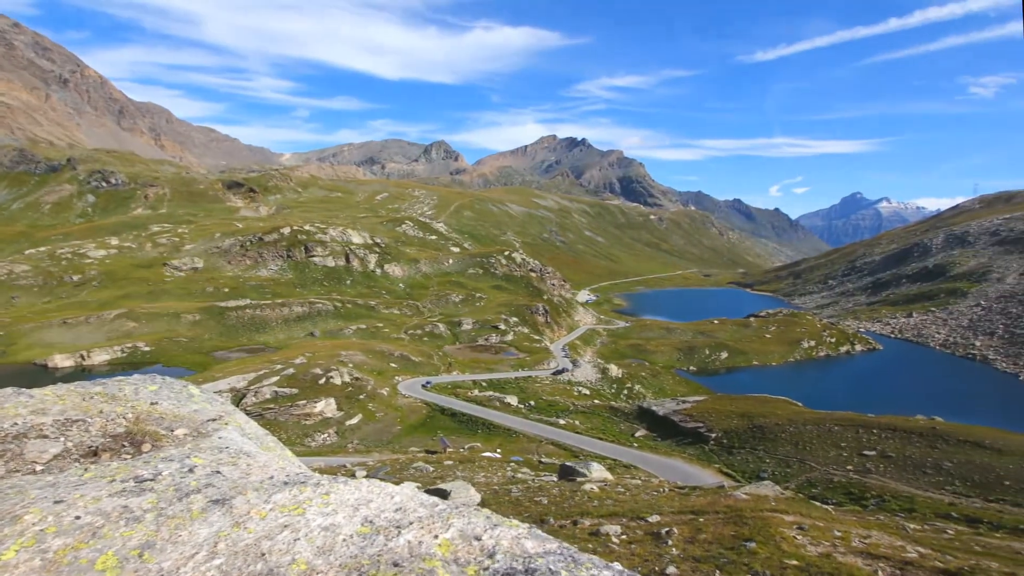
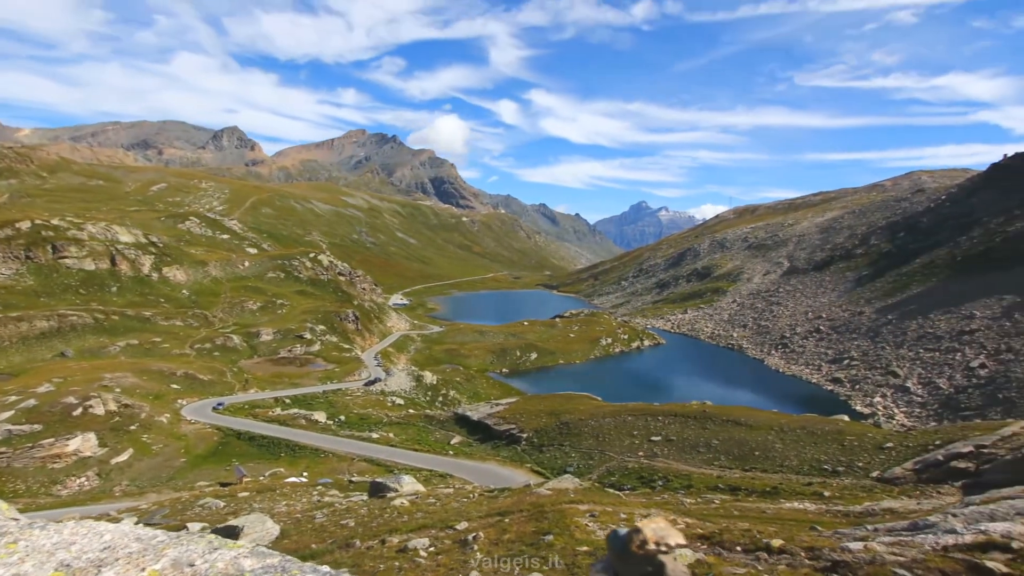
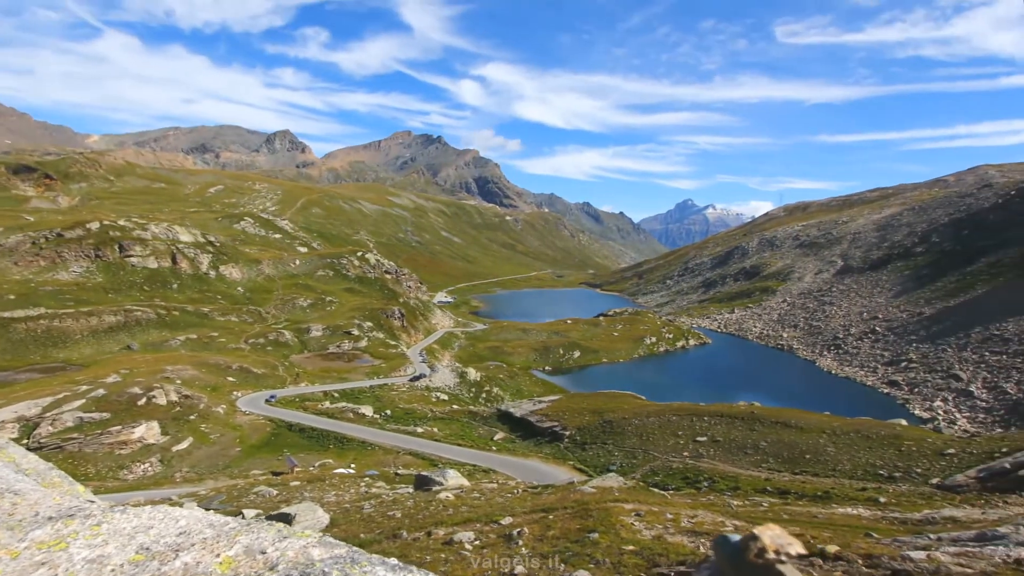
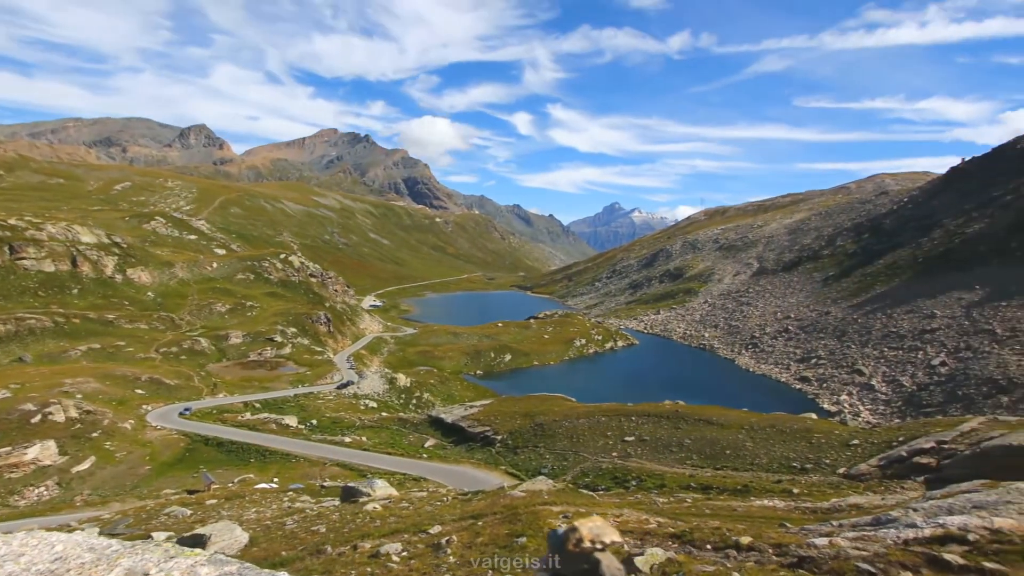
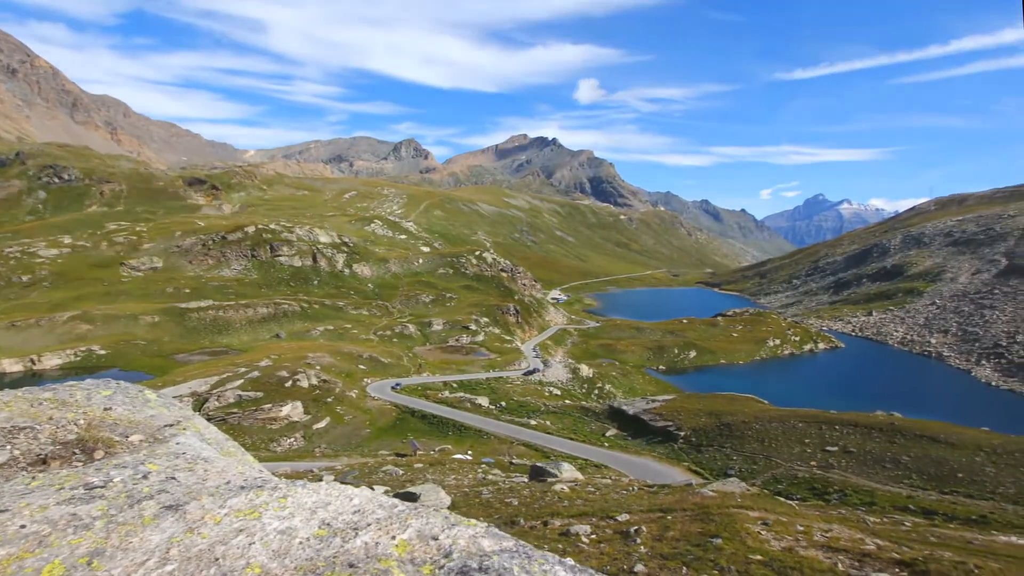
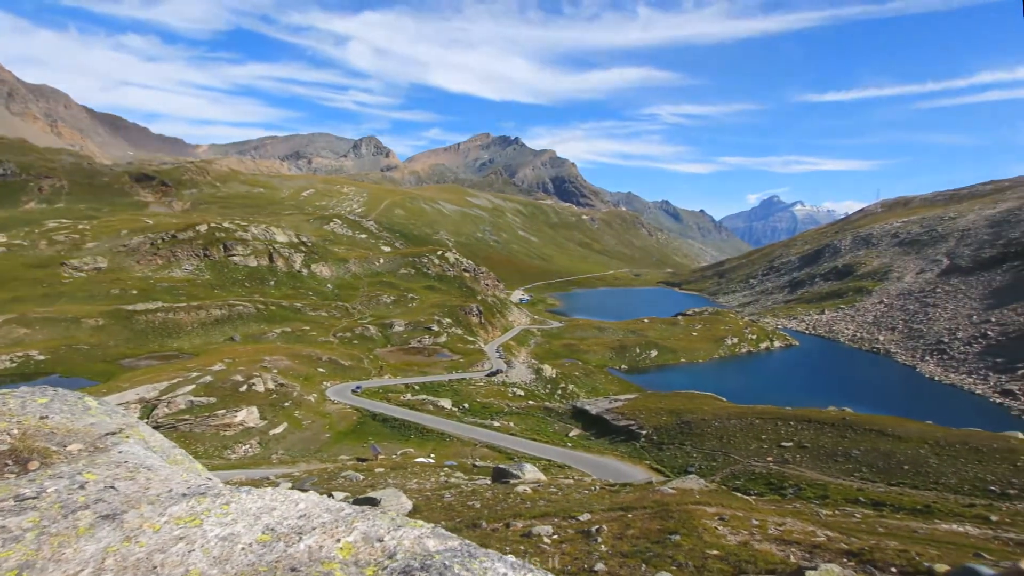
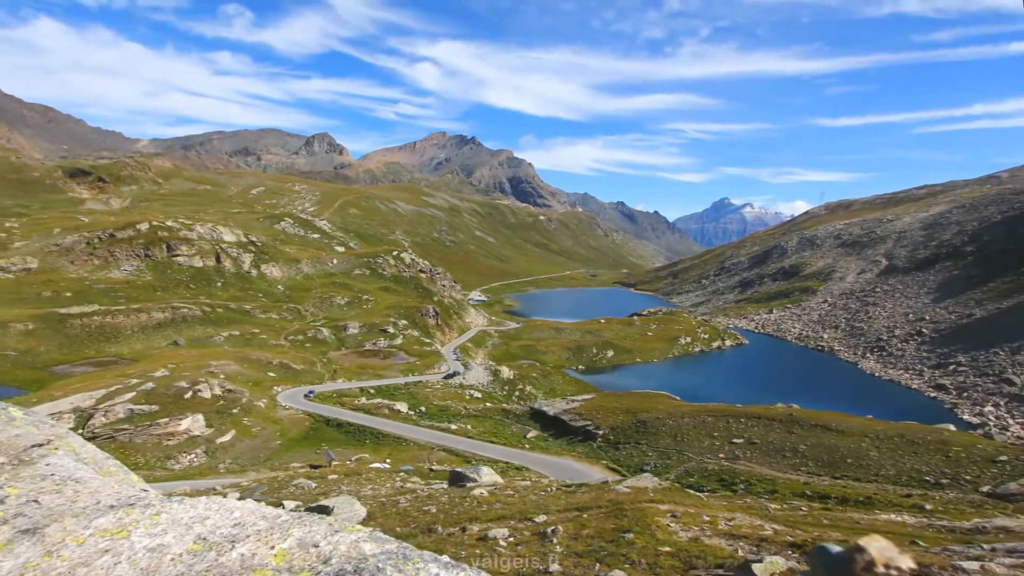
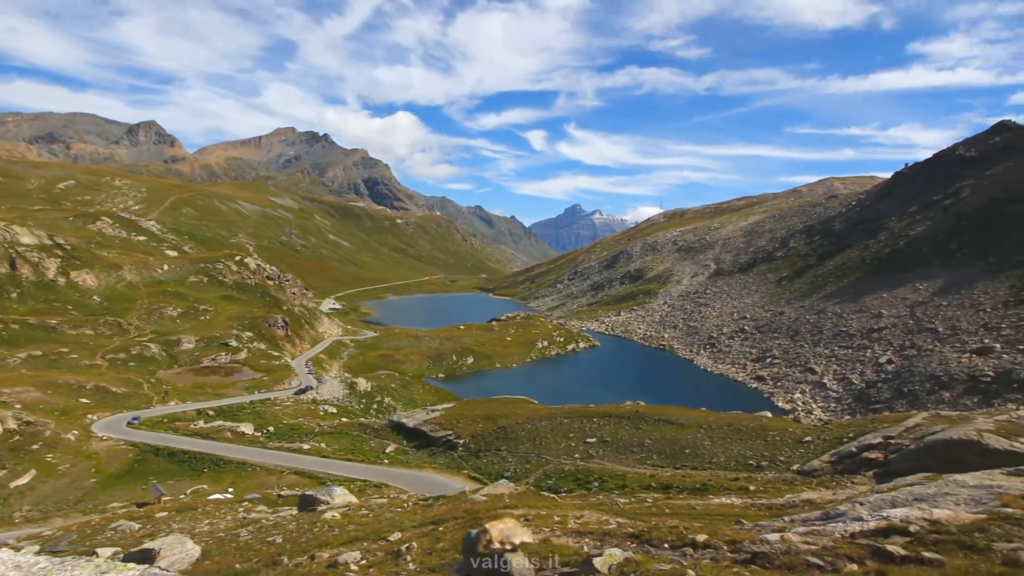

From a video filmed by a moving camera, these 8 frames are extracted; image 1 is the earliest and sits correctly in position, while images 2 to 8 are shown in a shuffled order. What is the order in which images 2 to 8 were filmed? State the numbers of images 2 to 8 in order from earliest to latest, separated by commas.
5, 6, 7, 3, 2, 4, 8
